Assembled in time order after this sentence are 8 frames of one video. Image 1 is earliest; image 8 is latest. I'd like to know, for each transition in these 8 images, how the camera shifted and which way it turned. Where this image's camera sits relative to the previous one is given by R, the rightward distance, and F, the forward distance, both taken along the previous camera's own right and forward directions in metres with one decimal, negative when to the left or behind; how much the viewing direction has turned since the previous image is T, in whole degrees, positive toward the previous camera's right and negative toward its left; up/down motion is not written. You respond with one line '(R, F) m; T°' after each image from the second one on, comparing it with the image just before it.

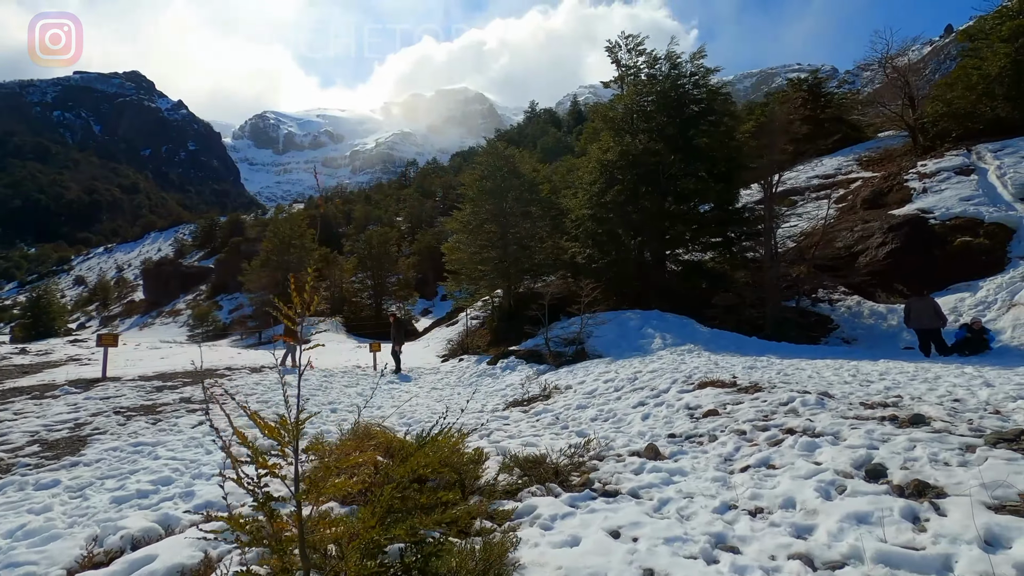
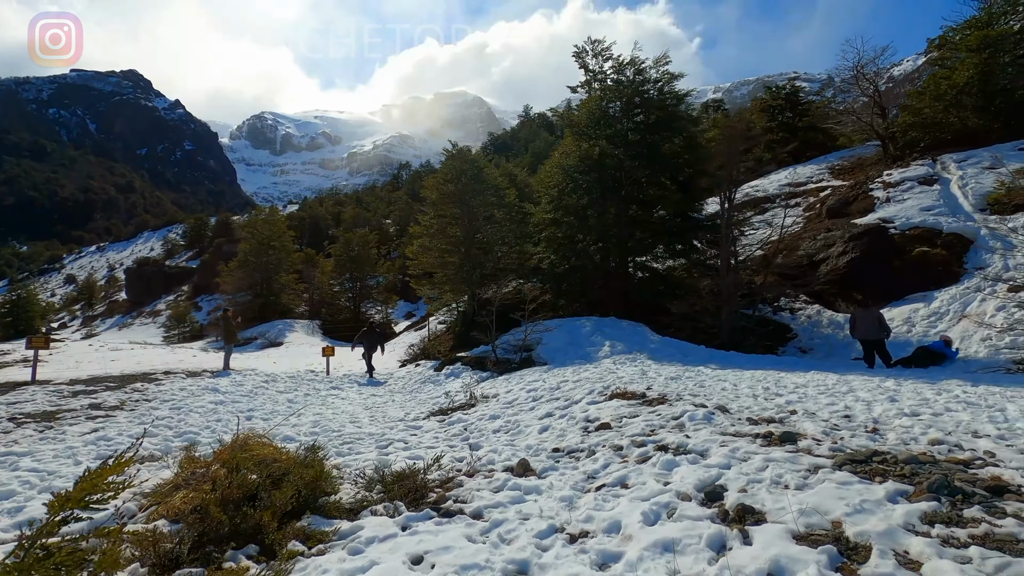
(+1.1, +0.1) m; 0°
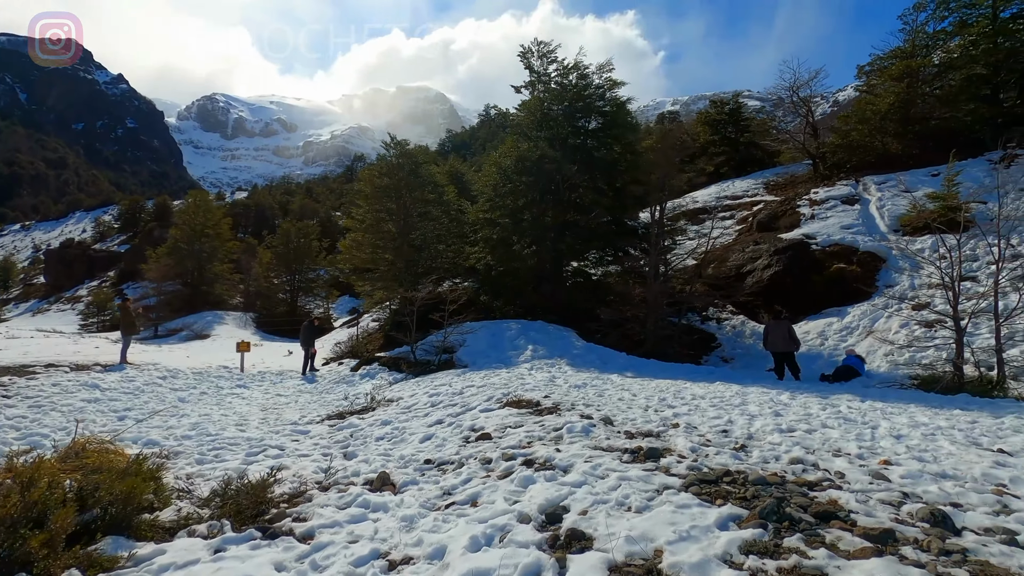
(+0.7, +0.2) m; +5°
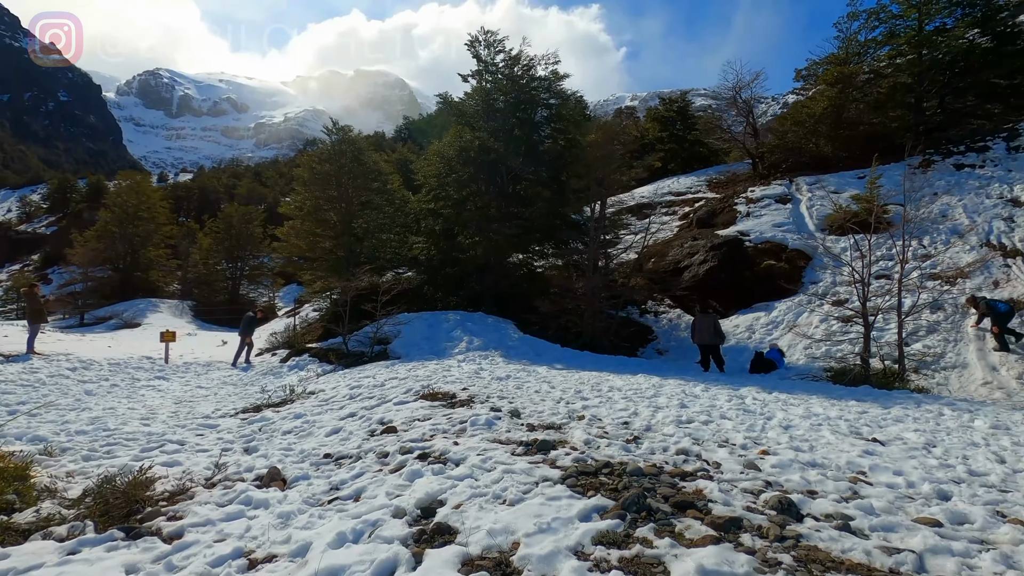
(+0.5, 0.0) m; +4°
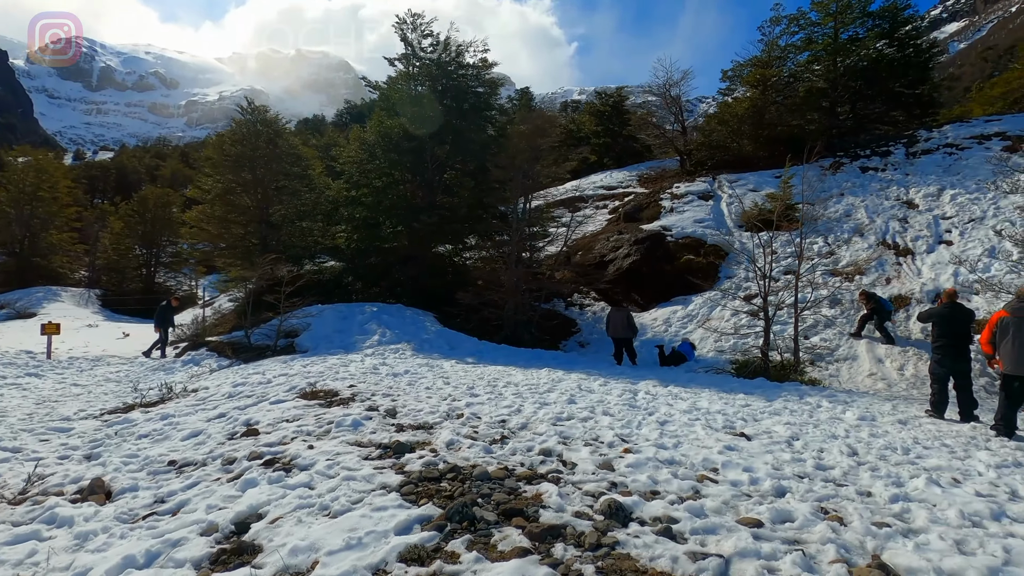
(+0.7, +0.2) m; +6°
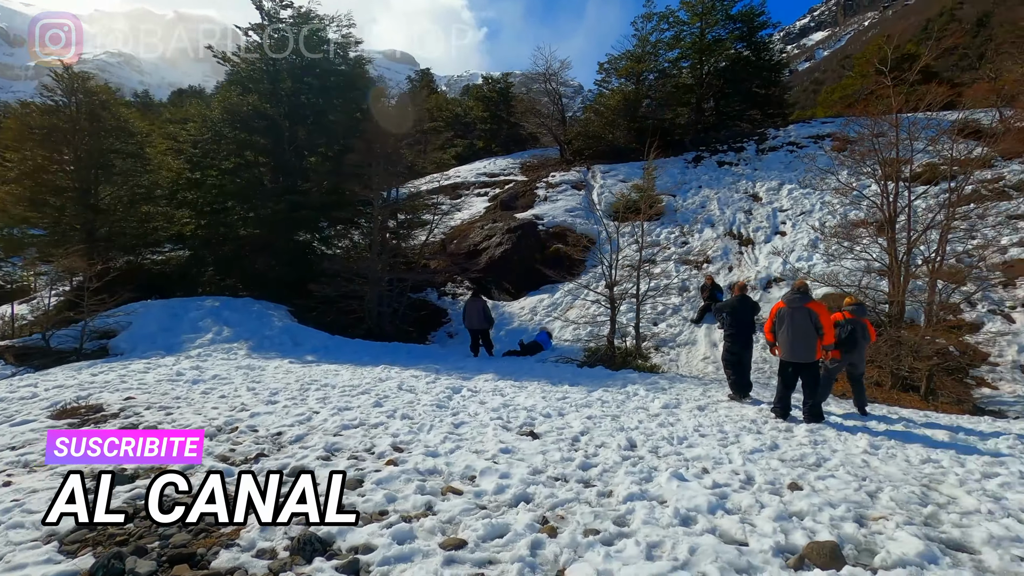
(+1.1, +0.2) m; +10°
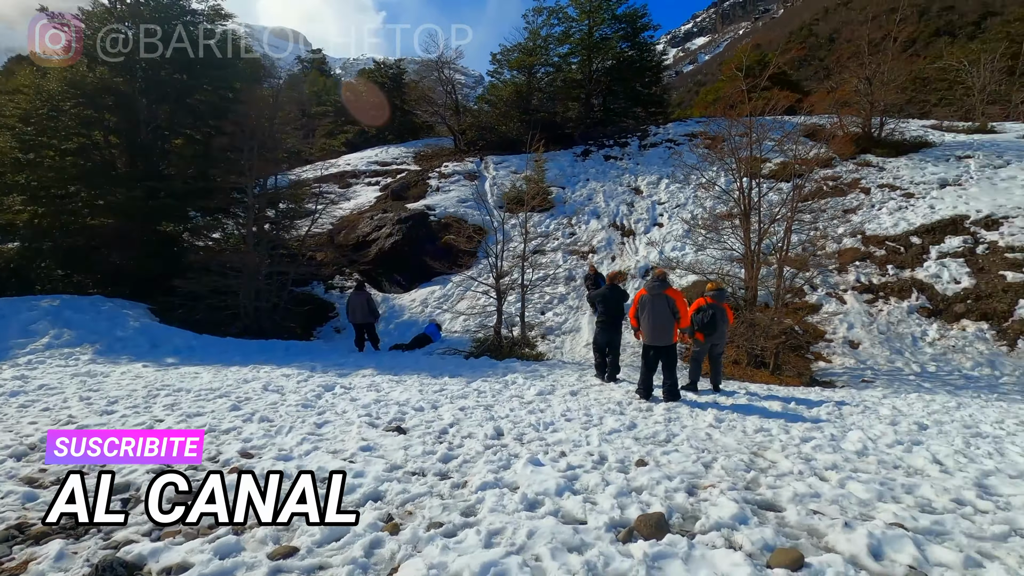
(+0.3, 0.0) m; +10°
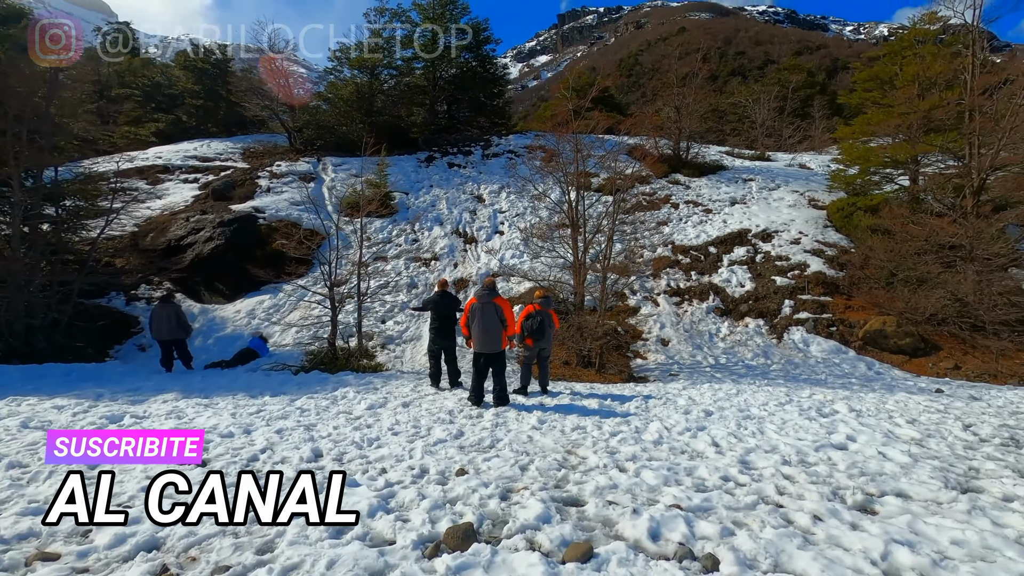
(+0.3, 0.0) m; +16°
